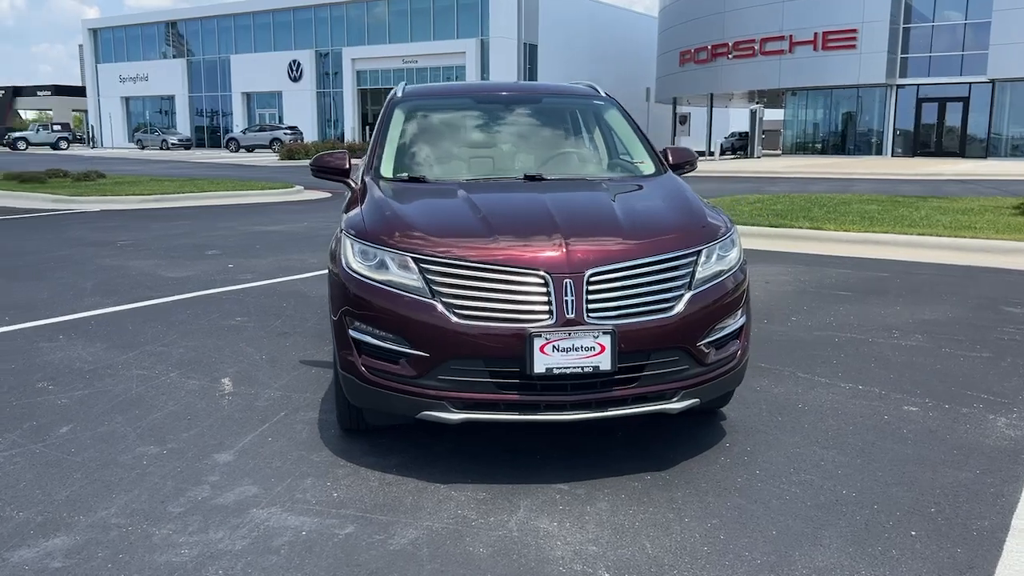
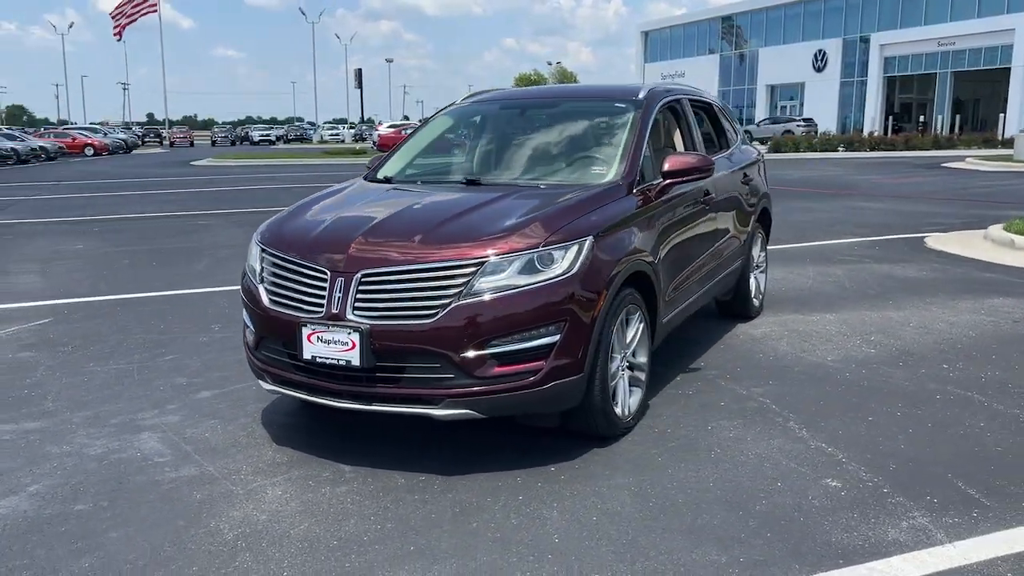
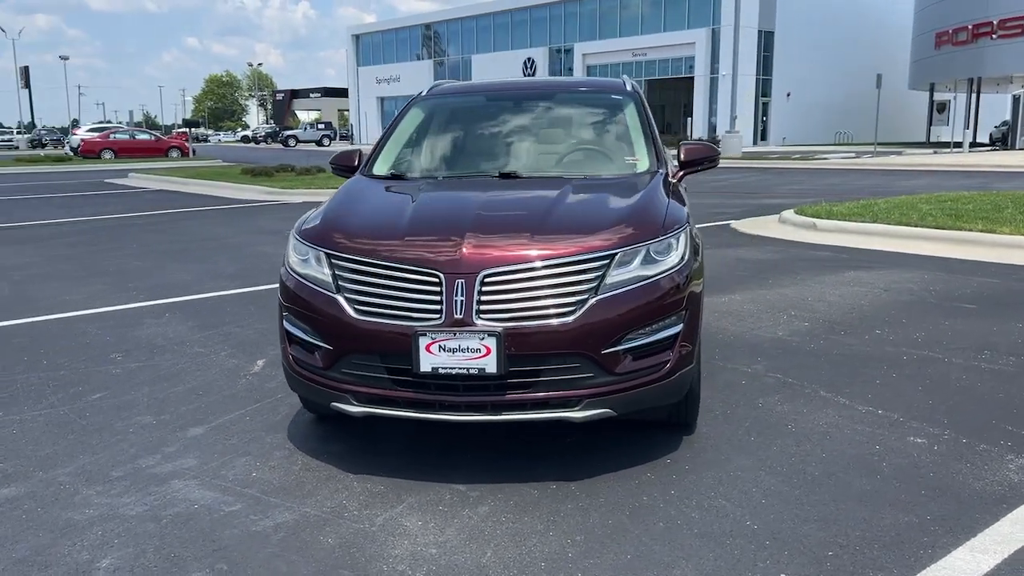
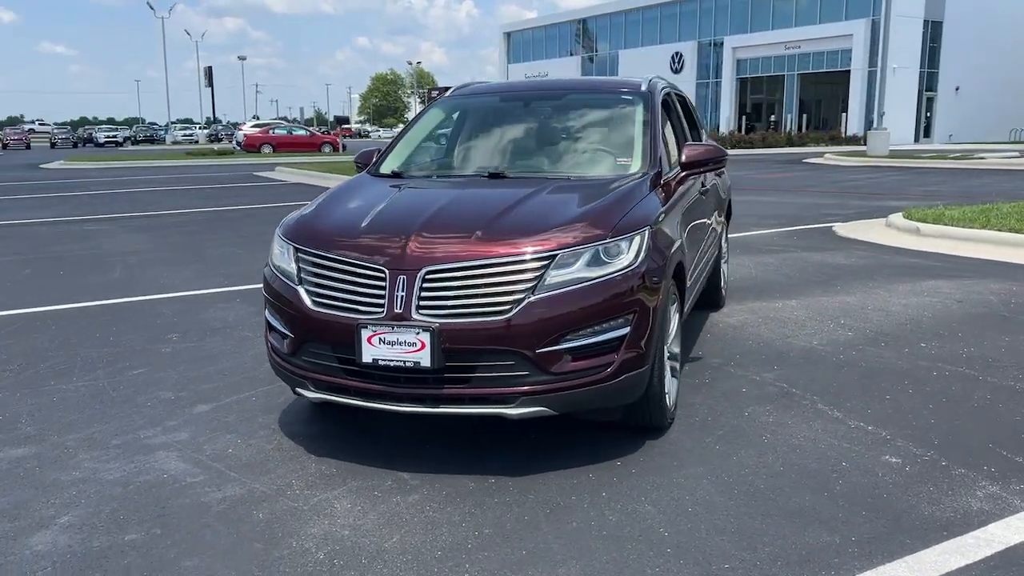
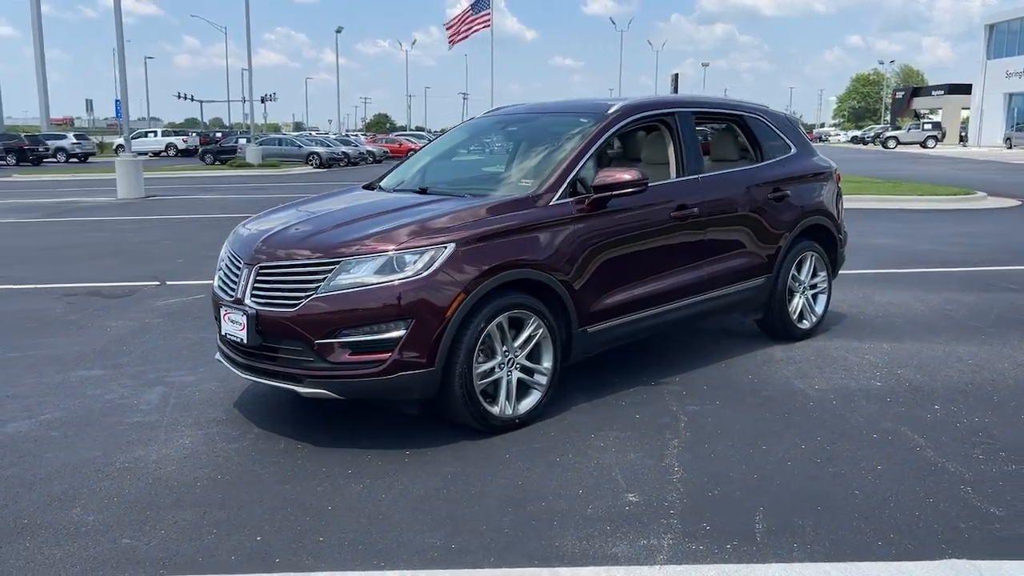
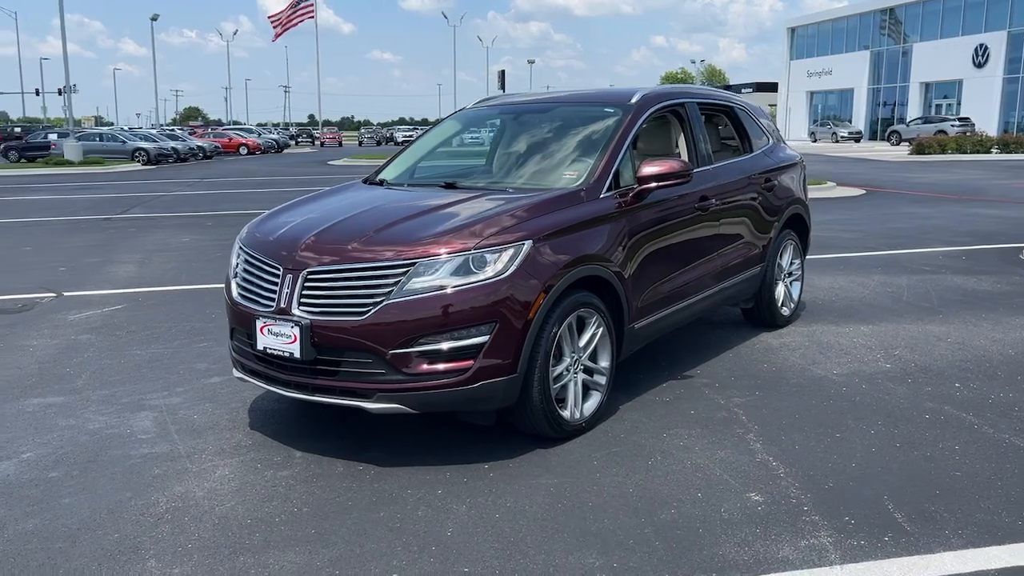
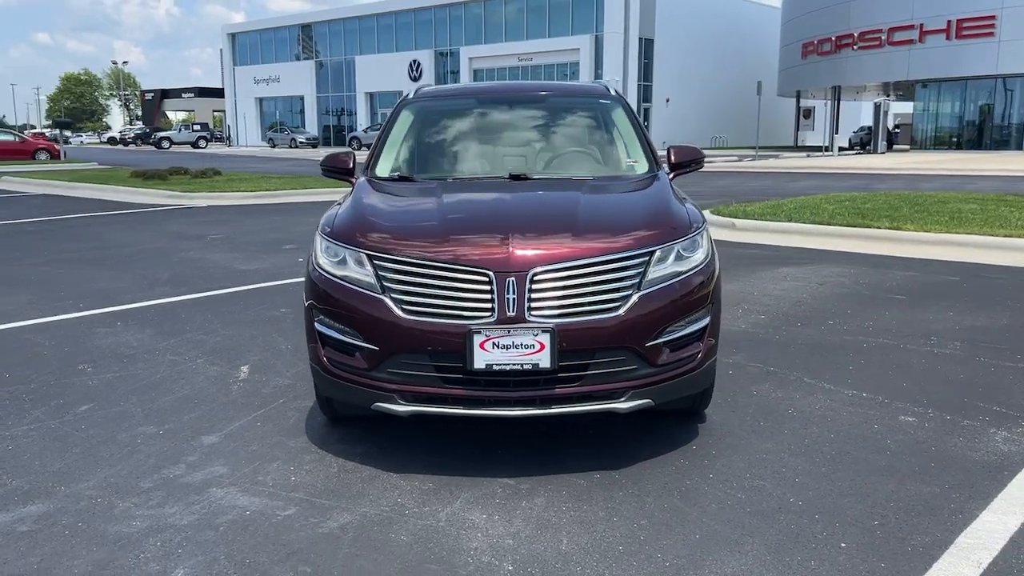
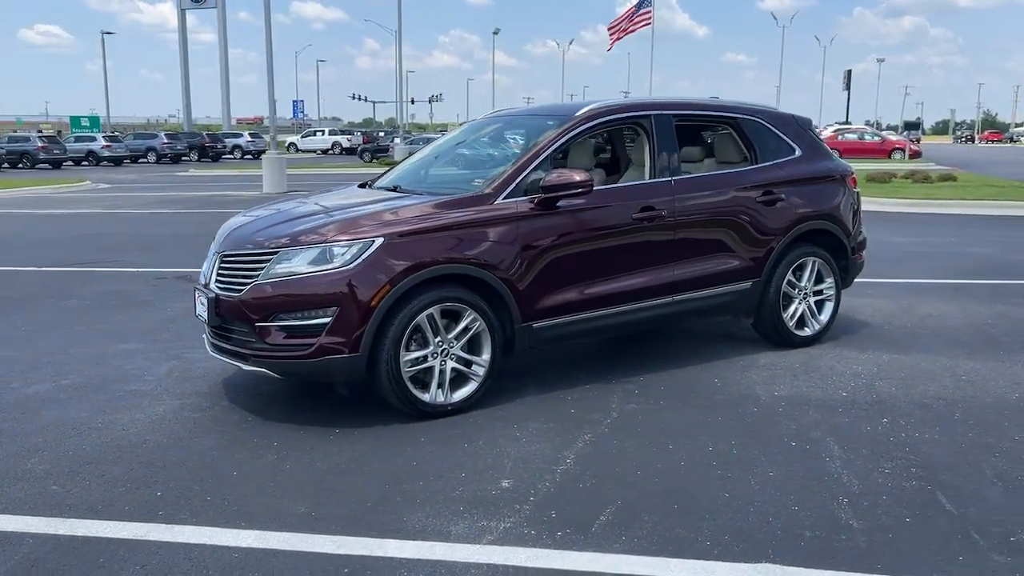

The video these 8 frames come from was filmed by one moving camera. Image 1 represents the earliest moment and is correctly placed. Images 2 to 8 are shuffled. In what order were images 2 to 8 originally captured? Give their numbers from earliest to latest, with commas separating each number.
7, 3, 4, 2, 6, 5, 8
